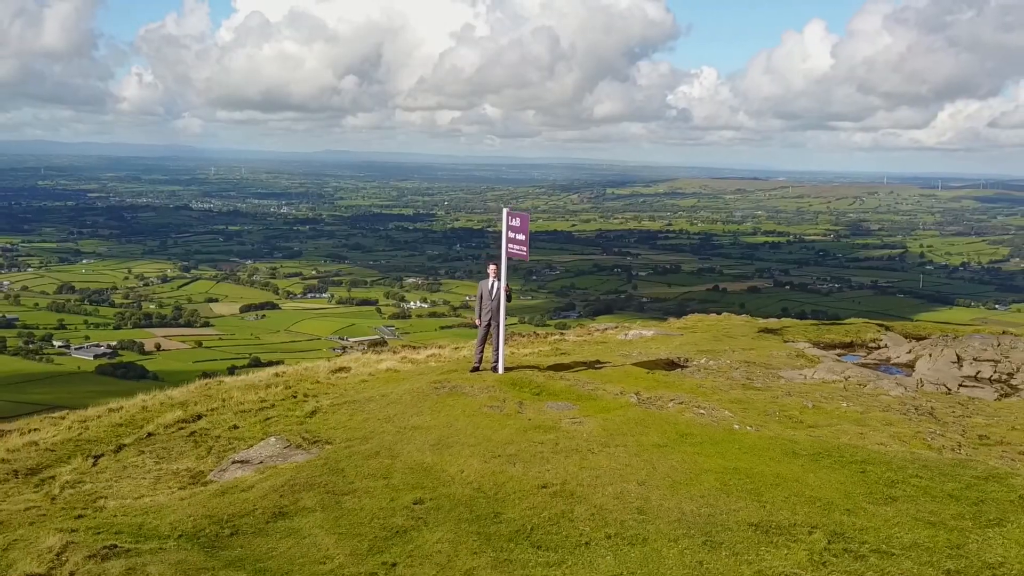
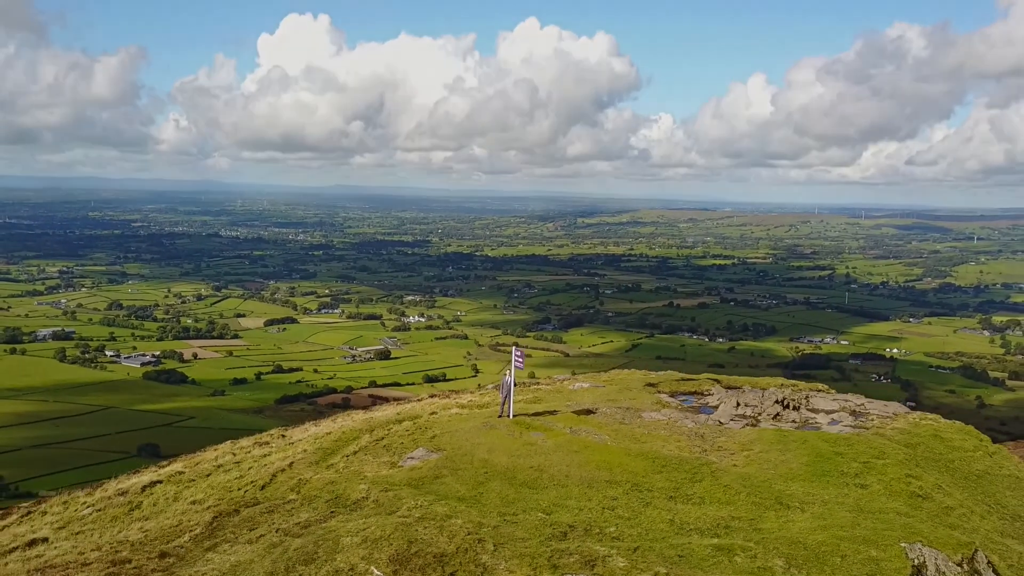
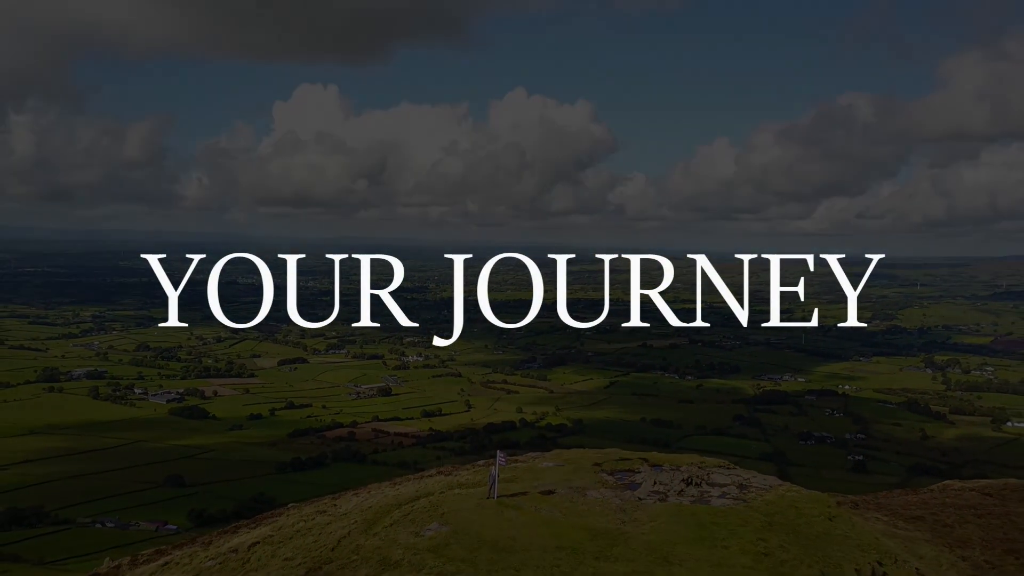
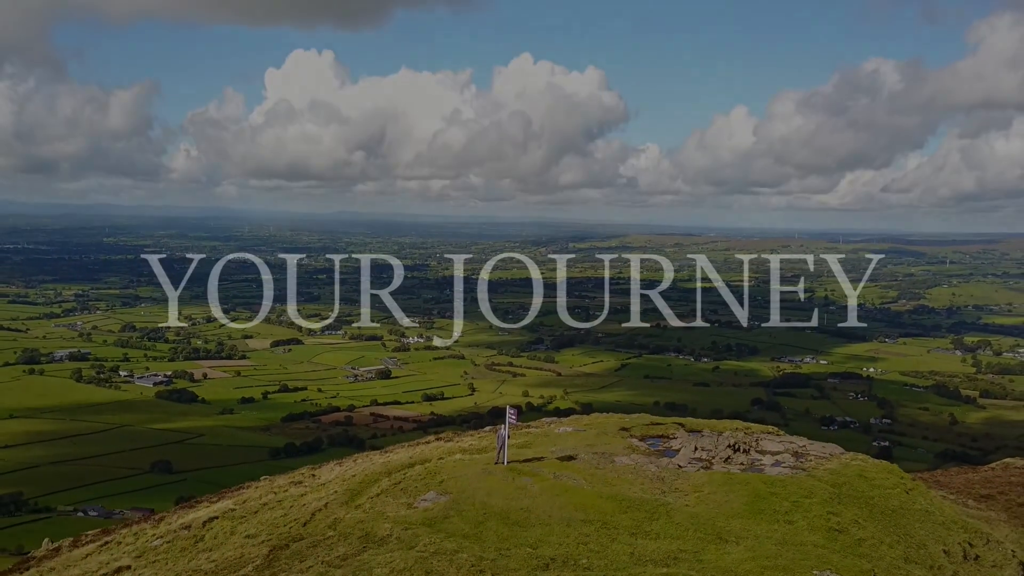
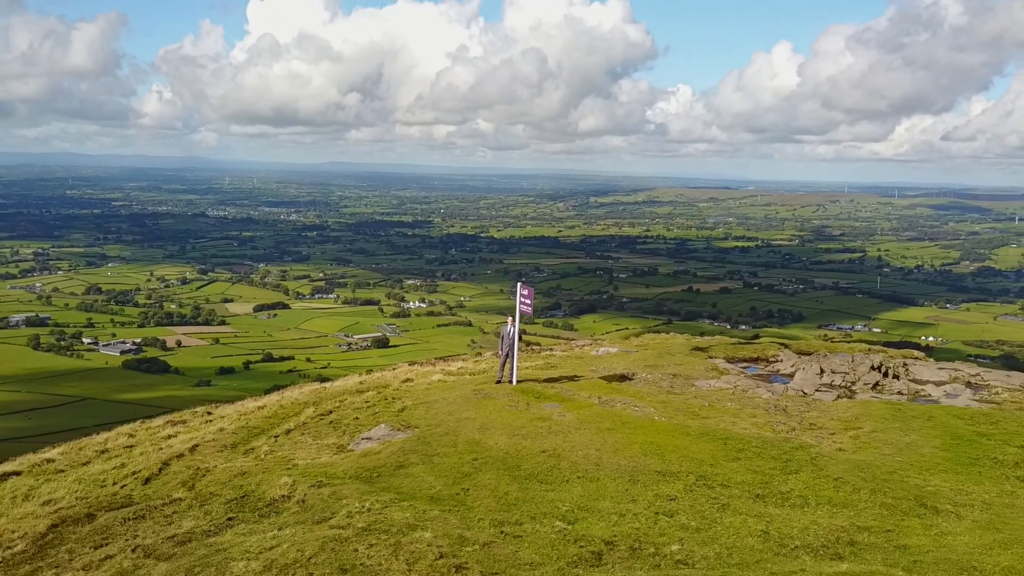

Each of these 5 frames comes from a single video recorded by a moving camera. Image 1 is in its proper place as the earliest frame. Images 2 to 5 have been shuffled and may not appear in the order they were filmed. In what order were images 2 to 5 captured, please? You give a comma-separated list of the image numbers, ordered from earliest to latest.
5, 2, 4, 3
